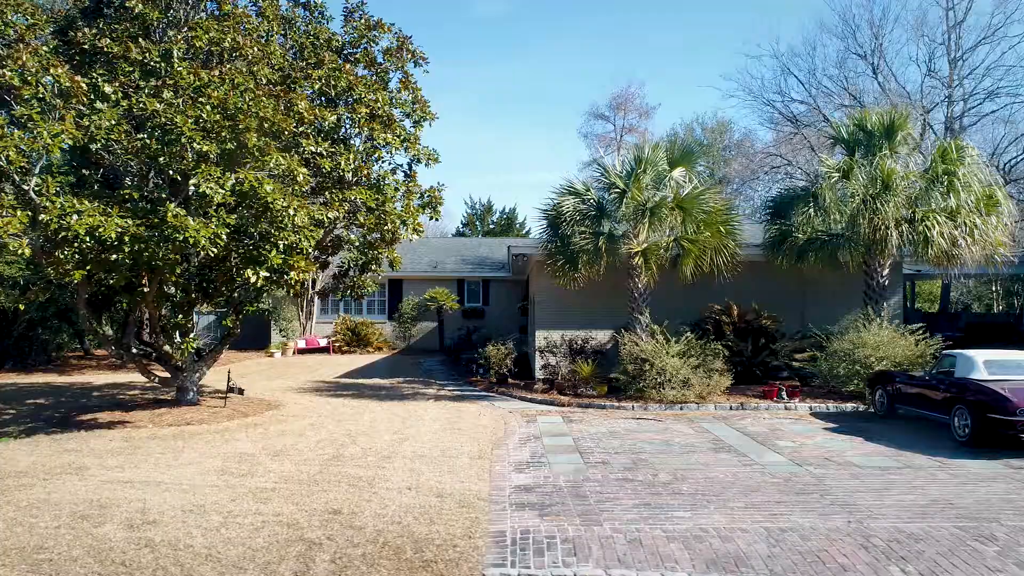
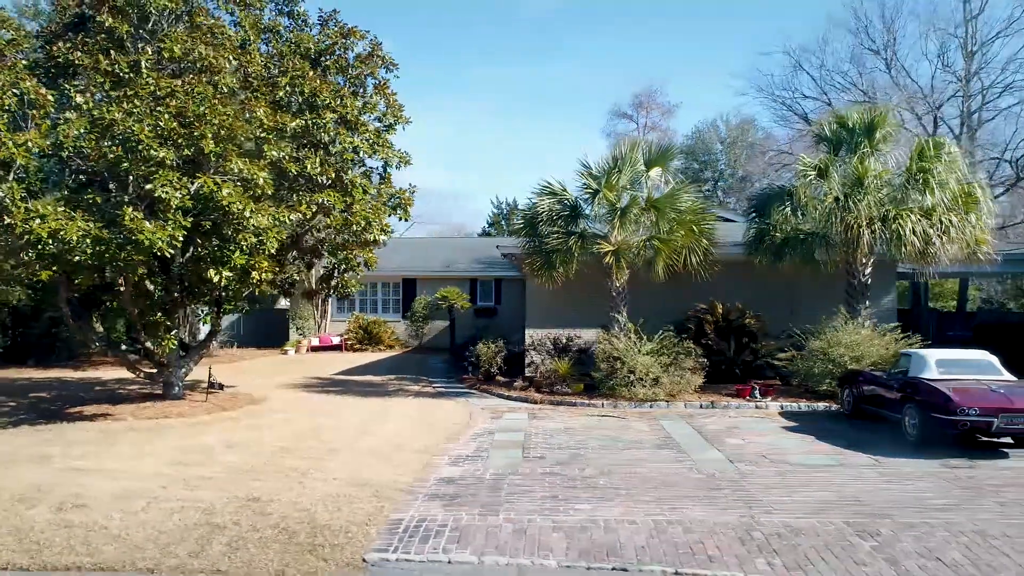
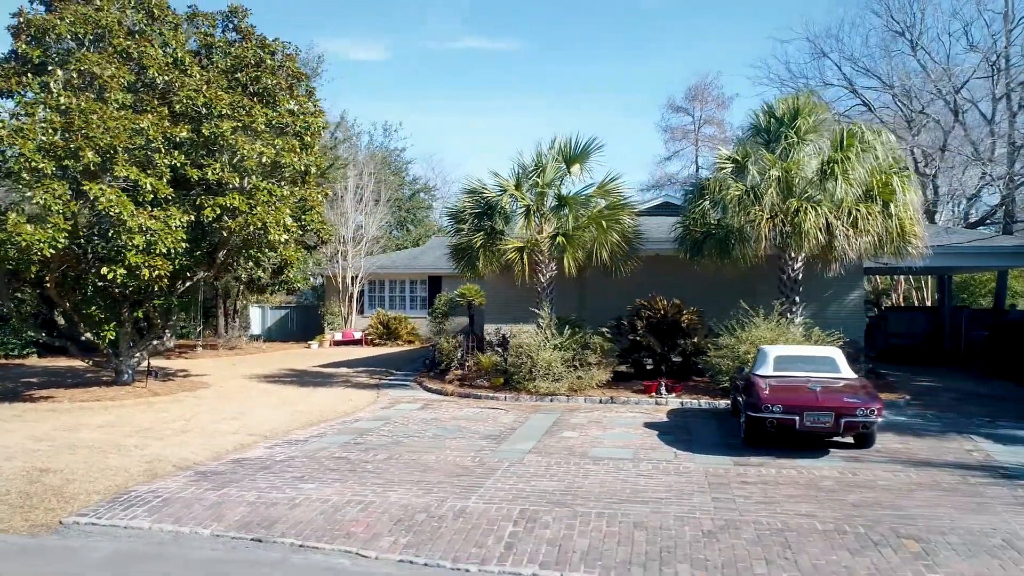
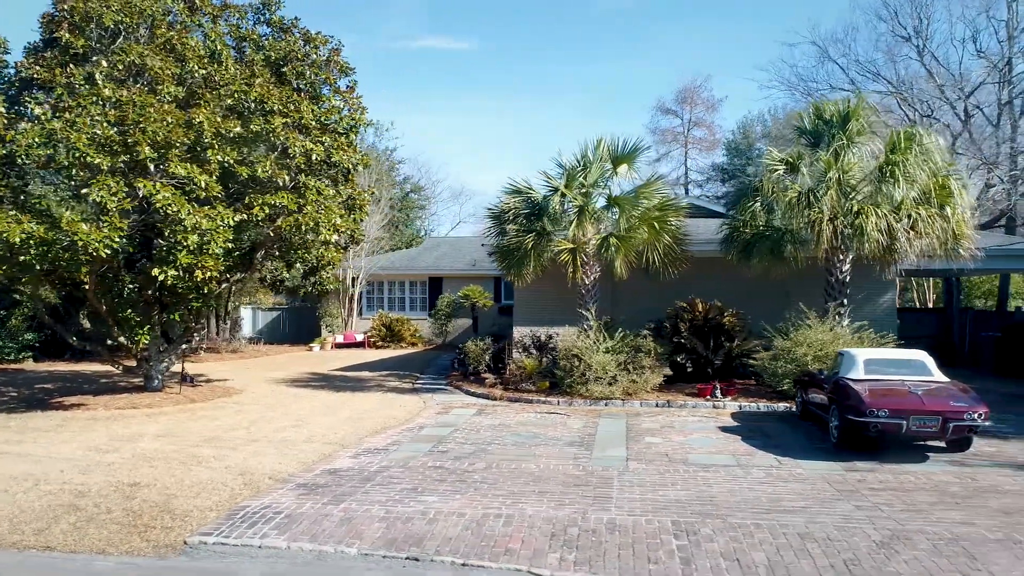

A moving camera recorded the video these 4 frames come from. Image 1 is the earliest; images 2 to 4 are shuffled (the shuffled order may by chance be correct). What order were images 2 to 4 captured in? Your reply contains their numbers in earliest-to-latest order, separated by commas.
2, 4, 3
